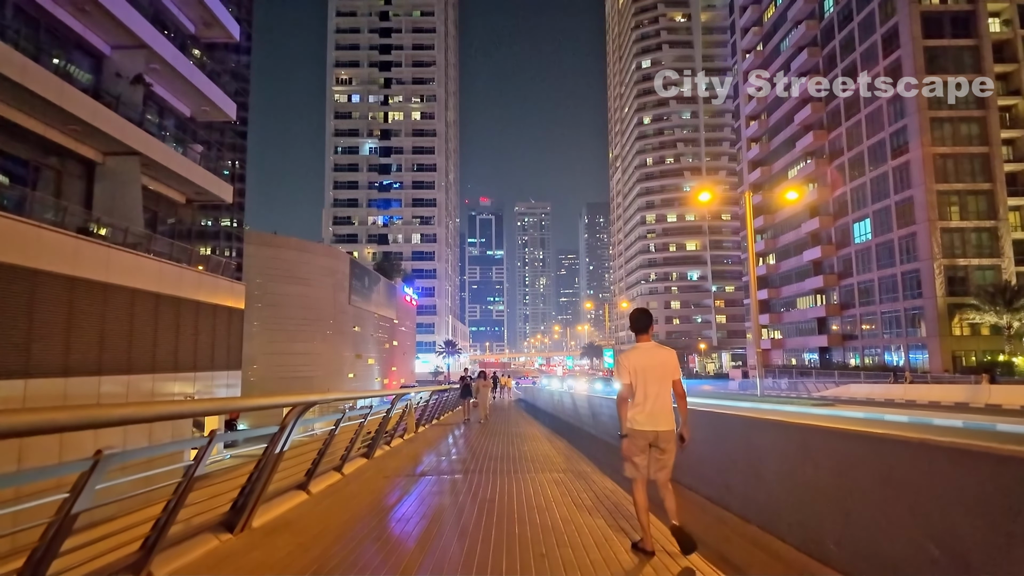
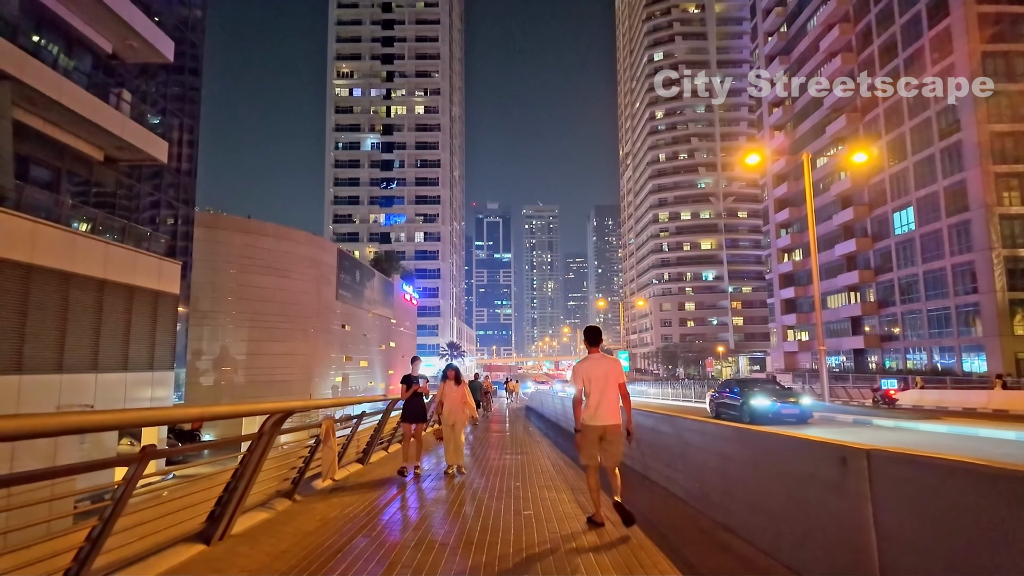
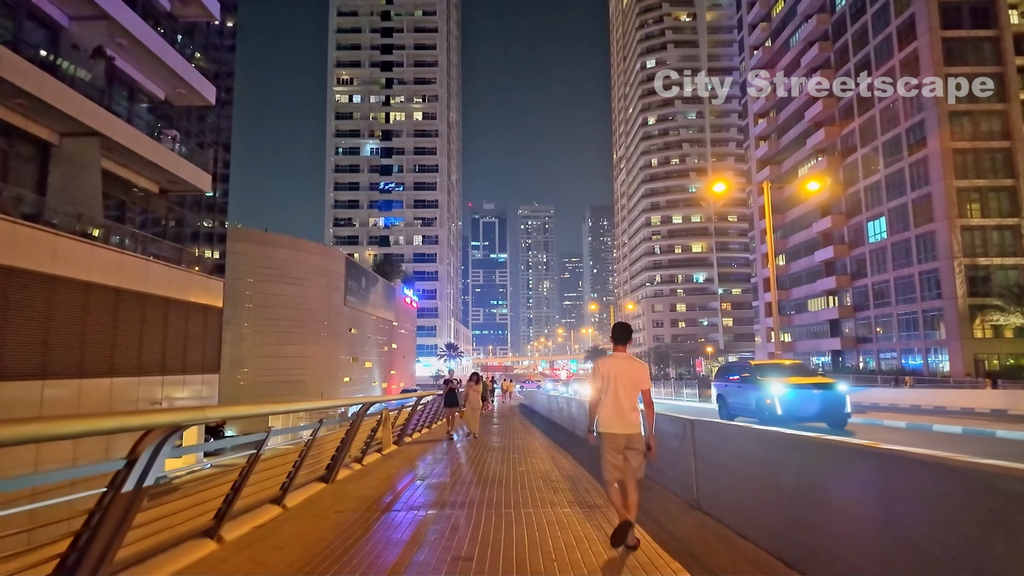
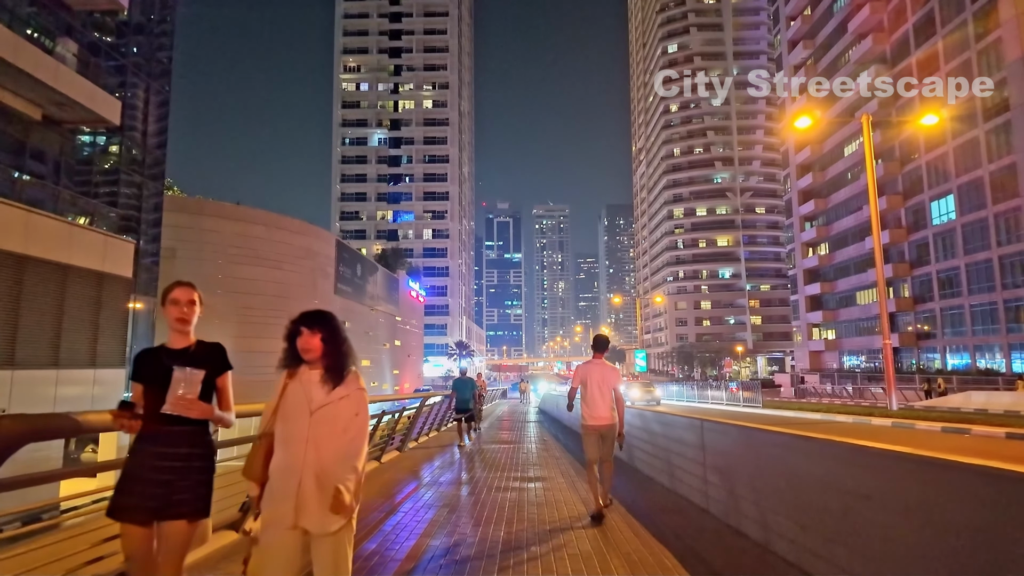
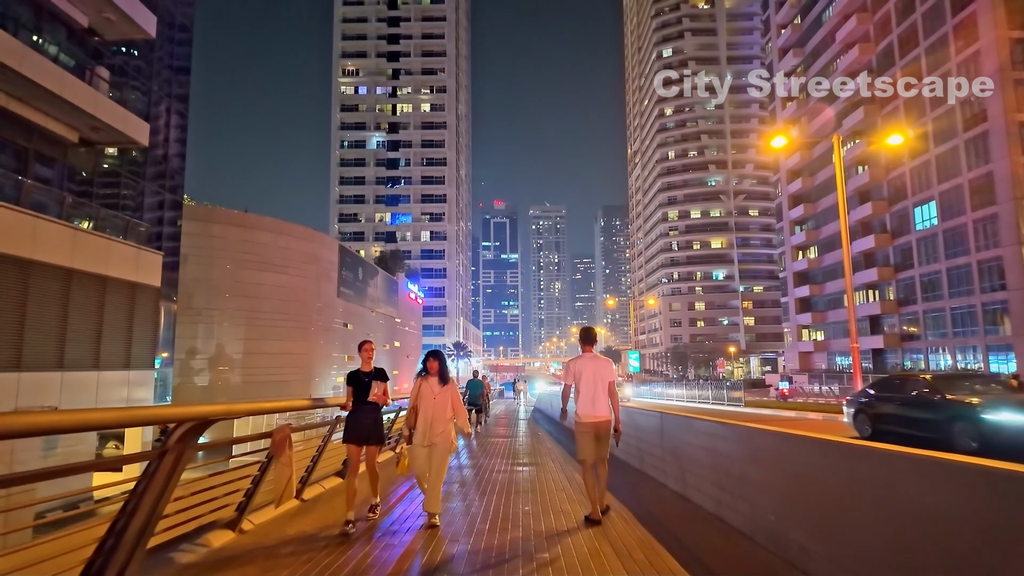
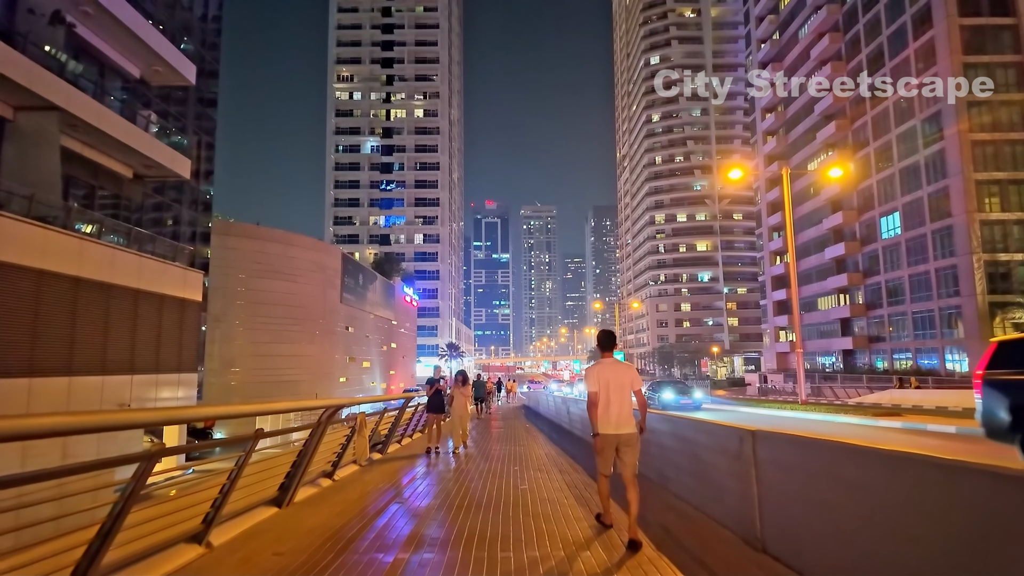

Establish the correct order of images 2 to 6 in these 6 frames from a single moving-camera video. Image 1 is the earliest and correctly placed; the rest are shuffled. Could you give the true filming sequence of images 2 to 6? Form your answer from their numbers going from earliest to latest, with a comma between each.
3, 6, 2, 5, 4
